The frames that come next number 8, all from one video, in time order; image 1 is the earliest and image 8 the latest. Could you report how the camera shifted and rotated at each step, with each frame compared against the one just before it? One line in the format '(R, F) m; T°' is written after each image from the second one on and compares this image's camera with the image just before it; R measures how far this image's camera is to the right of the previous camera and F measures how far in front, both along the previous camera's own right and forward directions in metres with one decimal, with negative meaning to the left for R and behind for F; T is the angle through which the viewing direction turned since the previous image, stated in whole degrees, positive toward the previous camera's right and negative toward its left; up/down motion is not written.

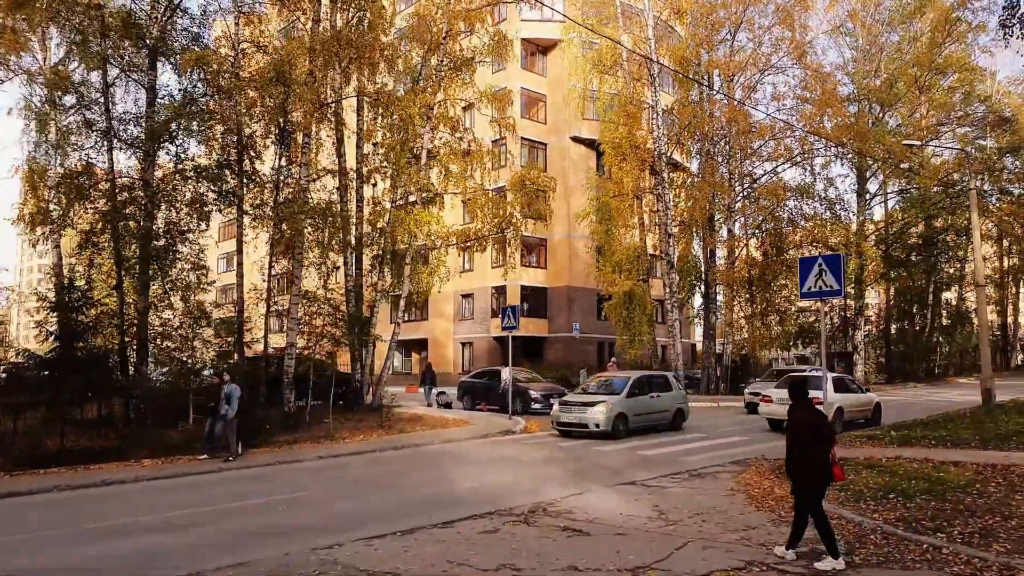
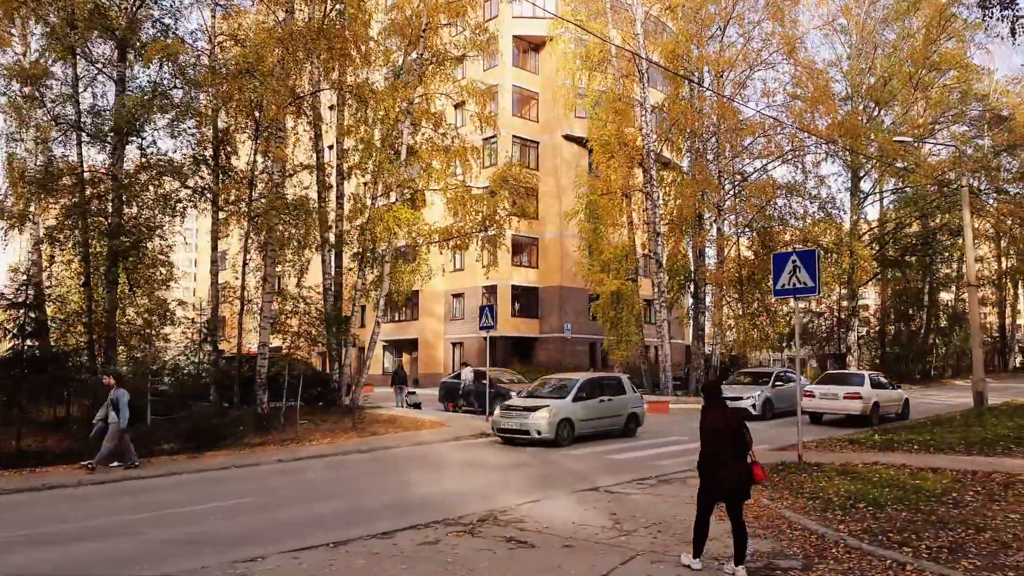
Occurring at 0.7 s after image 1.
(+0.5, +0.5) m; 0°
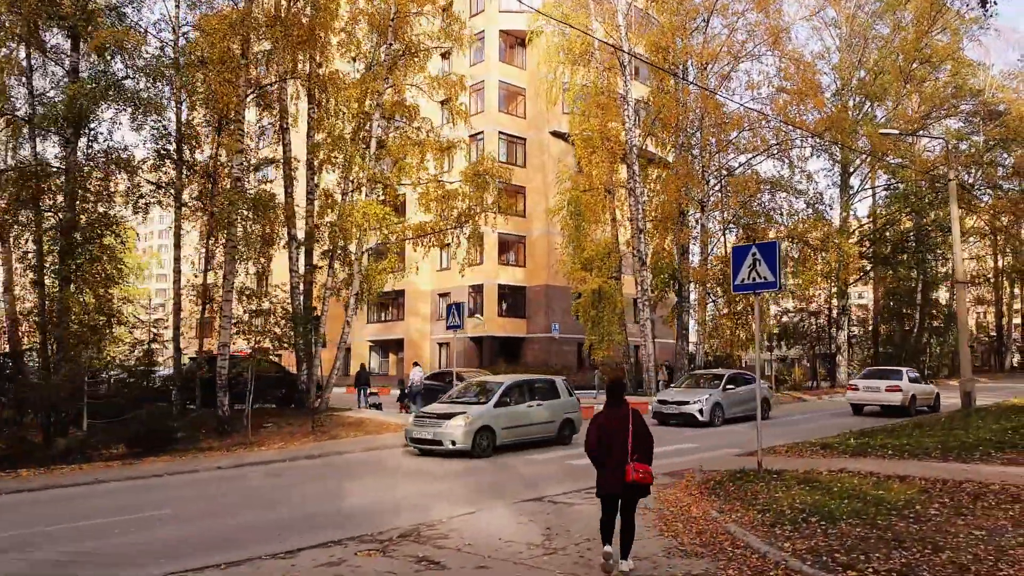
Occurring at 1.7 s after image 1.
(+0.7, +0.6) m; 0°
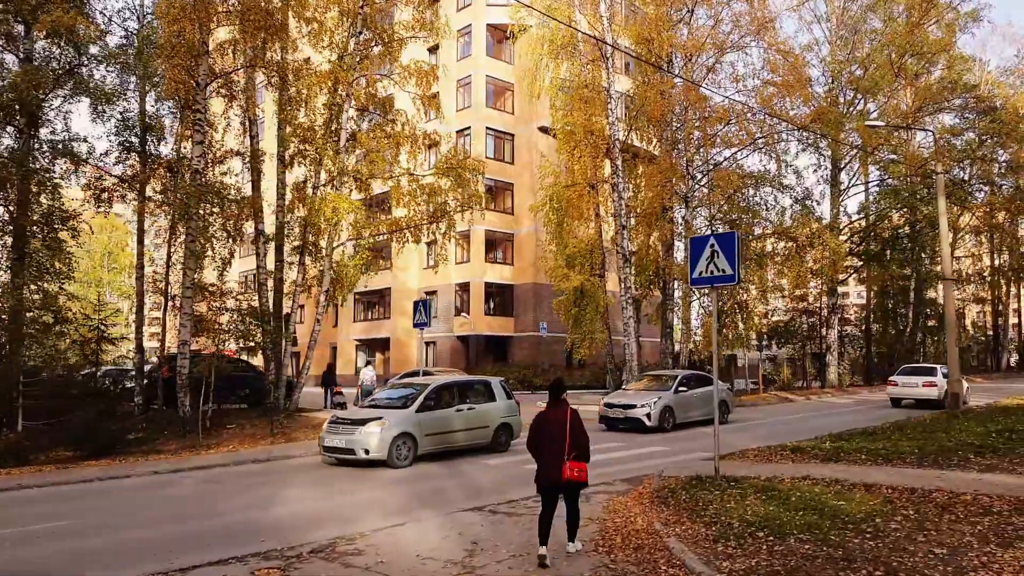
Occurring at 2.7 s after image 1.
(+0.6, +0.6) m; 0°
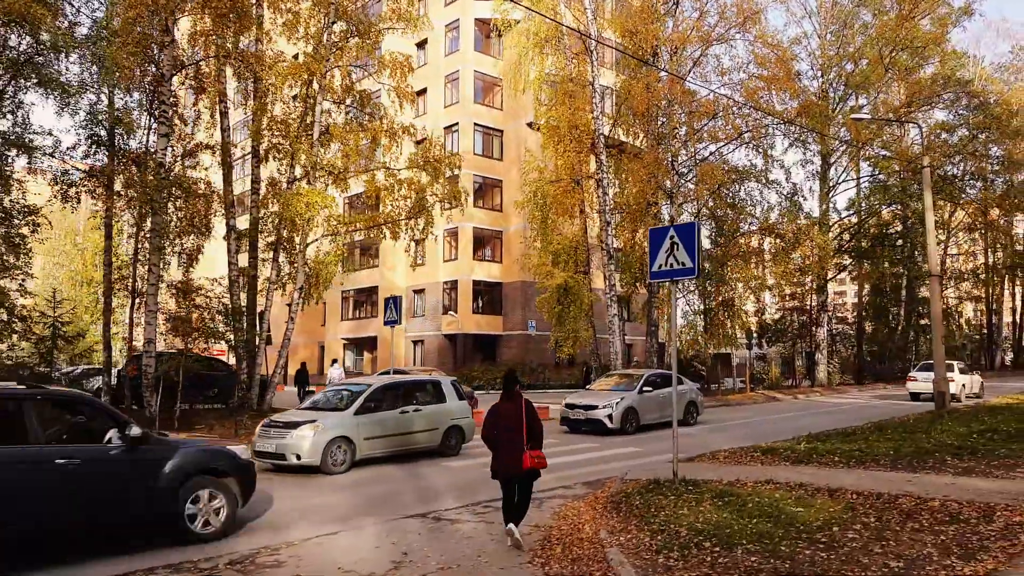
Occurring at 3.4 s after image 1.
(+0.5, +0.4) m; 0°
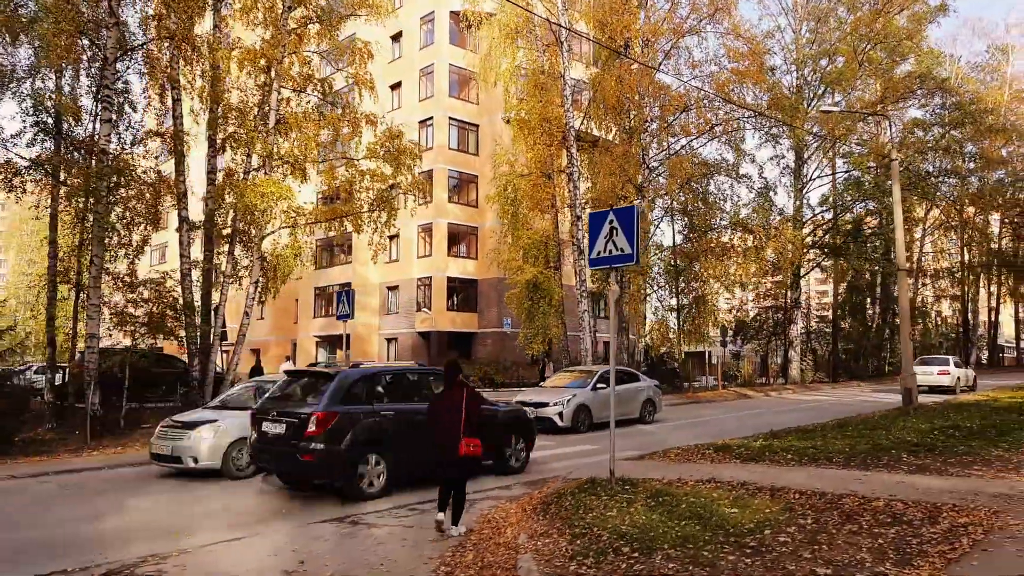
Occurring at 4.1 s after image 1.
(+0.5, +0.5) m; +1°
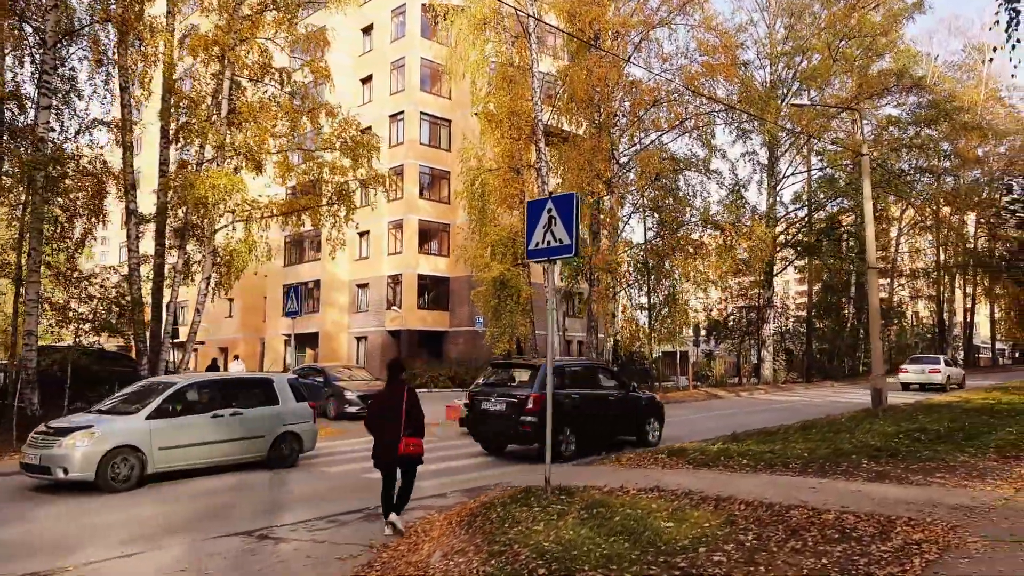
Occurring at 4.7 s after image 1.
(+0.5, +0.6) m; +1°
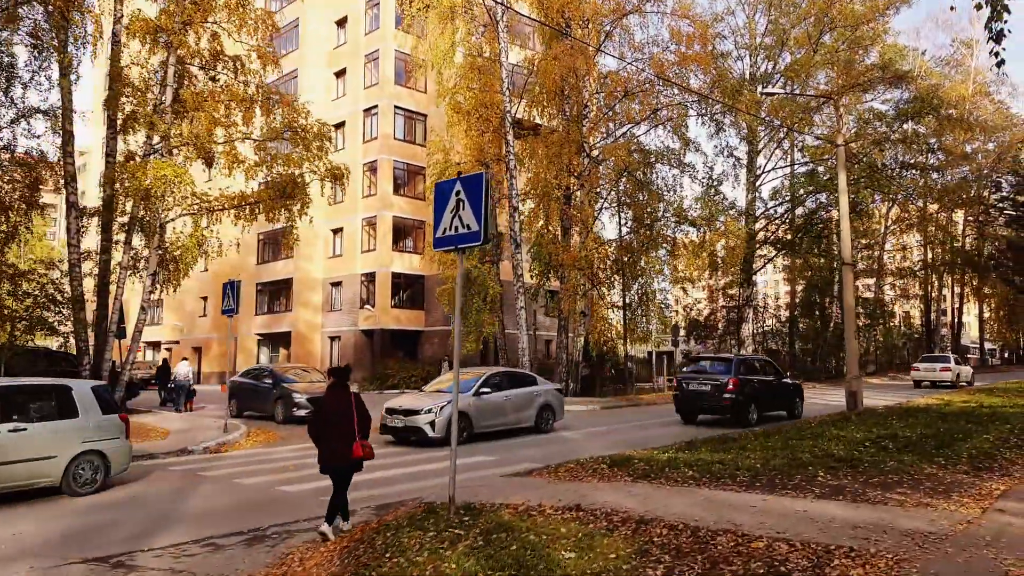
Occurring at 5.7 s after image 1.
(+0.7, +0.8) m; +1°
